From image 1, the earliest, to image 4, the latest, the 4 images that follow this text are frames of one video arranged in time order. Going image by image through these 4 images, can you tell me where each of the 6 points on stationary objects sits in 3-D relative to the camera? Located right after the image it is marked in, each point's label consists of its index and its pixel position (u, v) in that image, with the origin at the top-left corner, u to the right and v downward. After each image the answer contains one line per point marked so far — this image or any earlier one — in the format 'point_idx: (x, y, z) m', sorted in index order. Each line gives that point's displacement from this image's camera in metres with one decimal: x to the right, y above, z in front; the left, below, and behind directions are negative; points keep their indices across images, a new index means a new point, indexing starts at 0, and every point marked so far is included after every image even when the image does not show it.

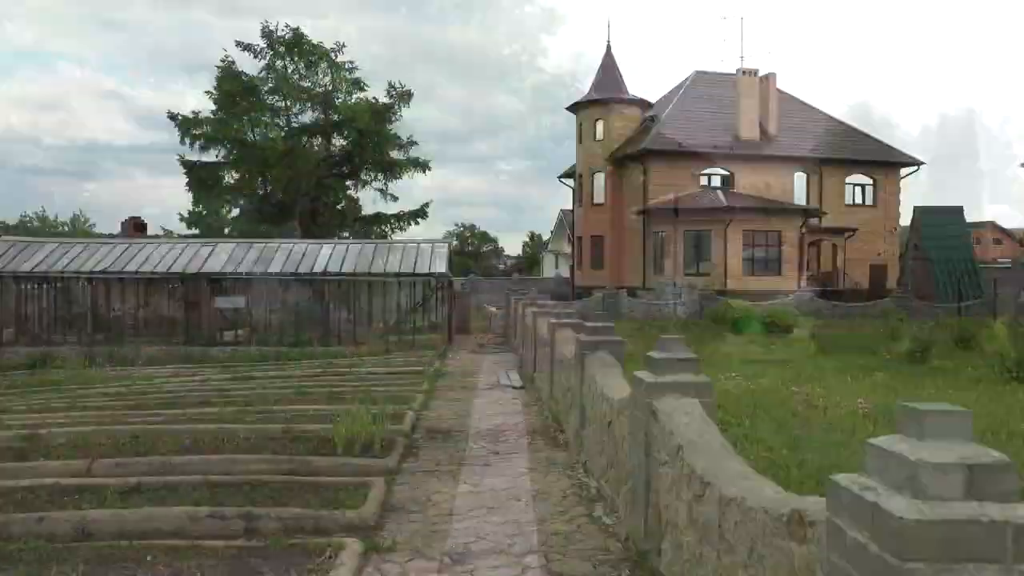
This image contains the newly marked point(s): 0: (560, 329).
0: (+0.5, -0.4, +9.0) m
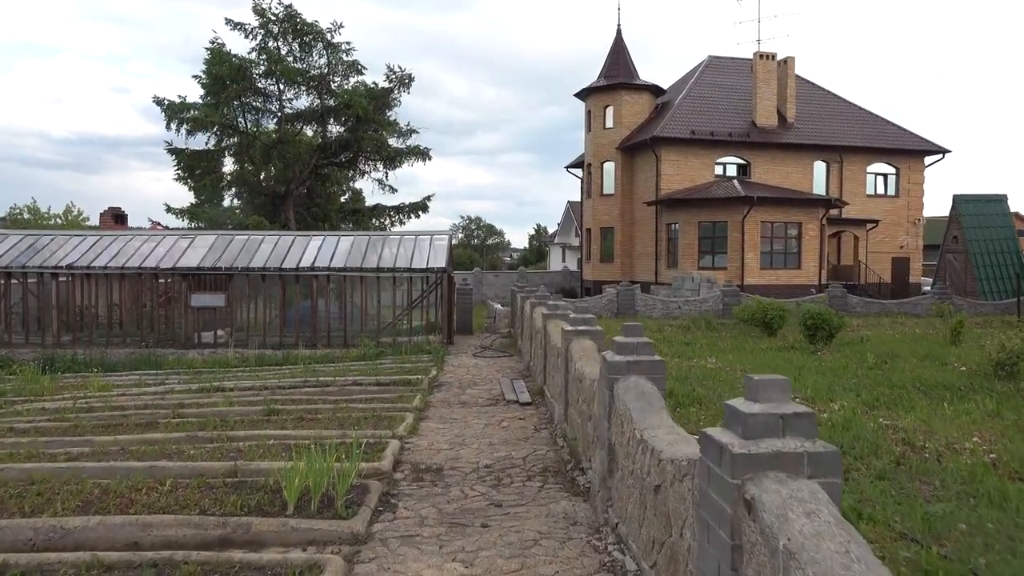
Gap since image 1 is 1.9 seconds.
0: (+0.6, -0.5, +7.4) m
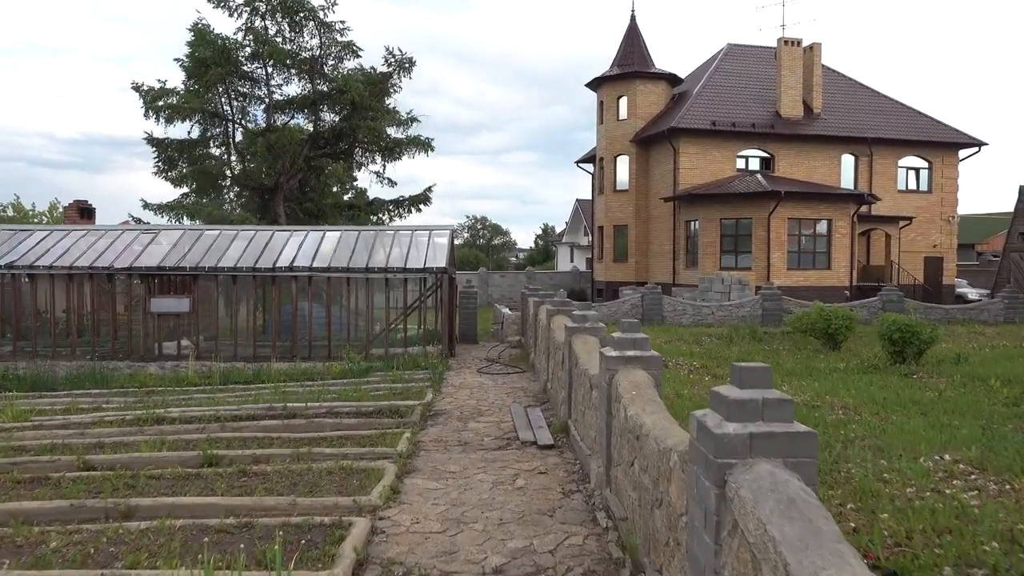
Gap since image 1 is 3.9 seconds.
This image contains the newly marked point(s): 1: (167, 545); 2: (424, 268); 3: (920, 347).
0: (+0.7, -0.5, +5.2) m
1: (-1.8, -1.3, +4.3) m
2: (-1.5, +0.4, +14.6) m
3: (+4.5, -0.6, +9.2) m
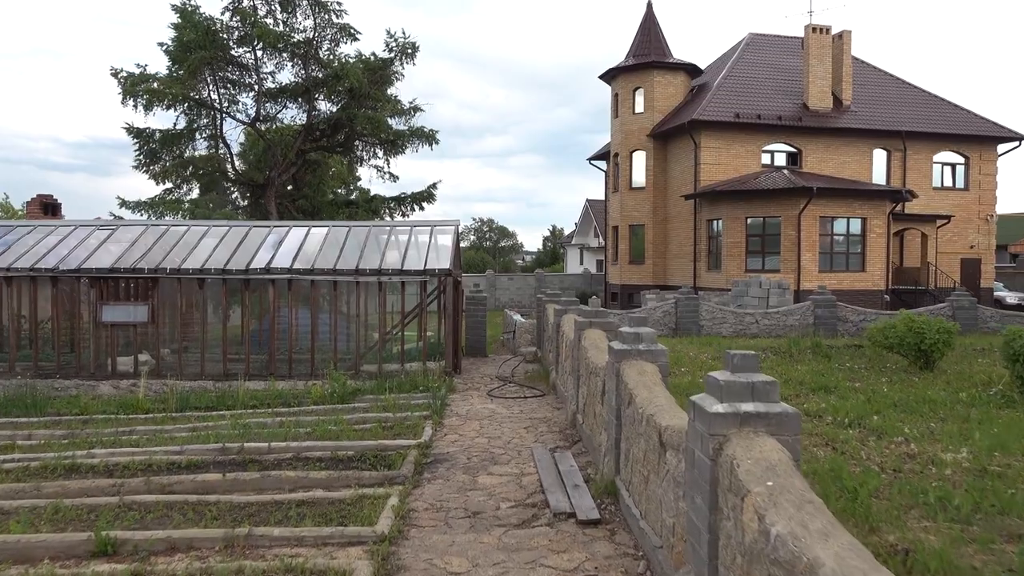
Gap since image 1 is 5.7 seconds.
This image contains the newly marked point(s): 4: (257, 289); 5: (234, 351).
0: (+0.8, -0.6, +3.1) m
1: (-1.6, -1.4, +2.3) m
2: (-1.3, +0.3, +12.6) m
3: (+4.7, -0.7, +7.1) m
4: (-3.7, 0.0, +12.3) m
5: (-4.0, -0.9, +12.0) m
